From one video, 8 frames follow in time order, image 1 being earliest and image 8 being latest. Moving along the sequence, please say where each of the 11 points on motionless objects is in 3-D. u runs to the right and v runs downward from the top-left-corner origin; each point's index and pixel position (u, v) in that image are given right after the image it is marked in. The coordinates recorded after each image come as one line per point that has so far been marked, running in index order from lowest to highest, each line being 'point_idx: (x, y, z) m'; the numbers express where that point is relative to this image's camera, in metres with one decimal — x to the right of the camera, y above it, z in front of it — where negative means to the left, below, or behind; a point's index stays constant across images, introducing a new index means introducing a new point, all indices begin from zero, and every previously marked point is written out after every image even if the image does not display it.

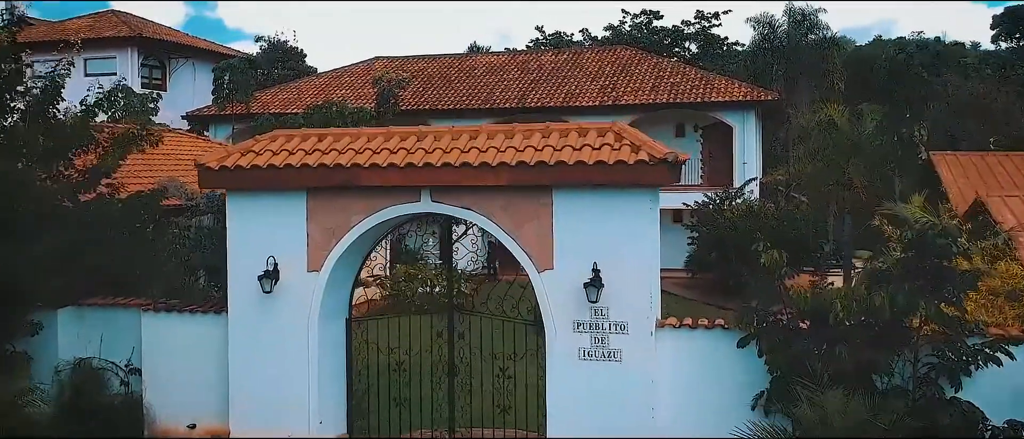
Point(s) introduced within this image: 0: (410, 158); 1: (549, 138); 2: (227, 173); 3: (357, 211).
0: (-0.9, +0.6, +9.1) m
1: (+0.3, +0.7, +9.1) m
2: (-2.7, +0.4, +9.5) m
3: (-1.5, +0.1, +9.4) m
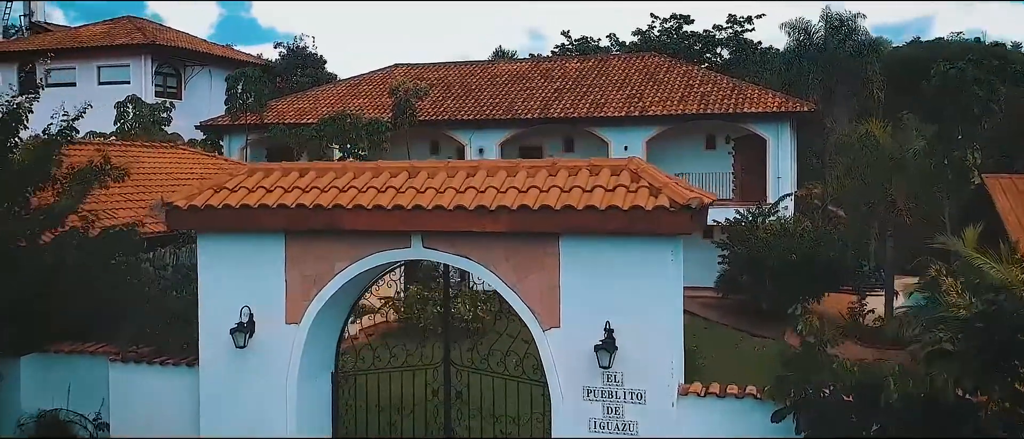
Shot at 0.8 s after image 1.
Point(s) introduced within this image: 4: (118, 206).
0: (-0.9, +0.2, +8.1) m
1: (+0.3, +0.3, +8.0) m
2: (-2.7, +0.1, +8.4) m
3: (-1.4, -0.3, +8.3) m
4: (-5.4, +0.1, +13.6) m
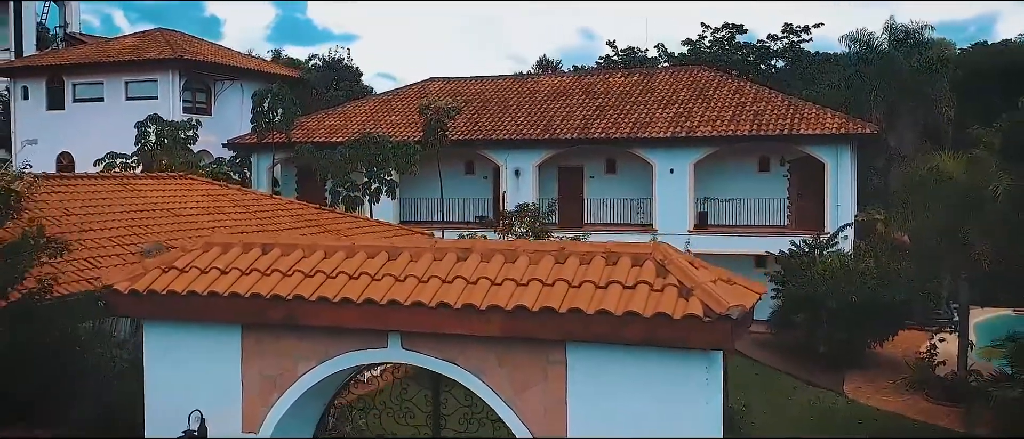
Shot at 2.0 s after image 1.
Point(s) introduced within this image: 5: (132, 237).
0: (-0.9, -0.5, +6.6) m
1: (+0.3, -0.3, +6.5) m
2: (-2.7, -0.6, +7.1) m
3: (-1.4, -0.9, +6.9) m
4: (-5.1, -0.5, +12.3) m
5: (-5.2, -0.2, +13.7) m
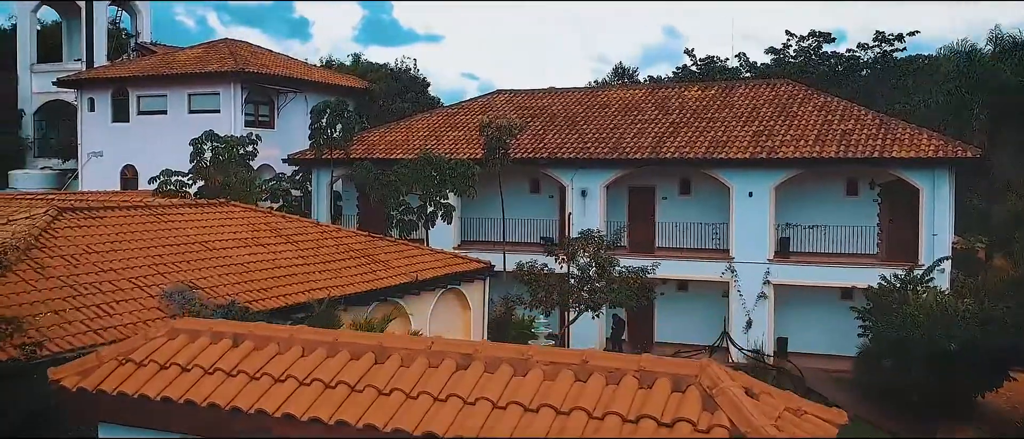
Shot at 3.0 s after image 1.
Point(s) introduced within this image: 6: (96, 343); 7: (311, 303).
0: (-0.9, -1.0, +5.3) m
1: (+0.4, -0.9, +5.1) m
2: (-2.6, -1.1, +6.0) m
3: (-1.4, -1.5, +5.7) m
4: (-4.6, -1.0, +11.4) m
5: (-4.6, -0.7, +12.8) m
6: (-4.4, -1.3, +10.6) m
7: (-2.8, -1.1, +13.7) m
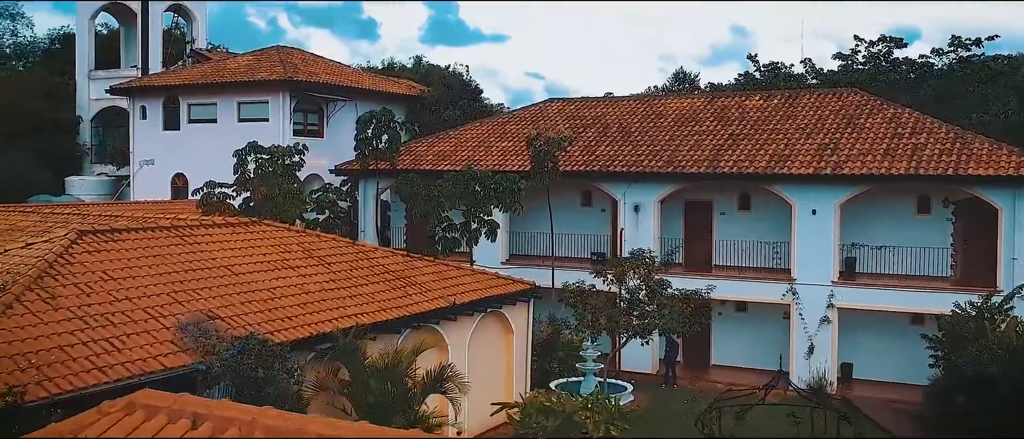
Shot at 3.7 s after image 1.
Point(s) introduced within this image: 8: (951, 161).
0: (-0.9, -1.4, +4.5) m
1: (+0.3, -1.2, +4.2) m
2: (-2.6, -1.4, +5.2) m
3: (-1.4, -1.8, +4.9) m
4: (-4.2, -1.3, +10.8) m
5: (-4.2, -1.0, +12.2) m
6: (-4.1, -1.6, +10.0) m
7: (-2.3, -1.5, +13.0) m
8: (+8.5, +1.1, +19.1) m
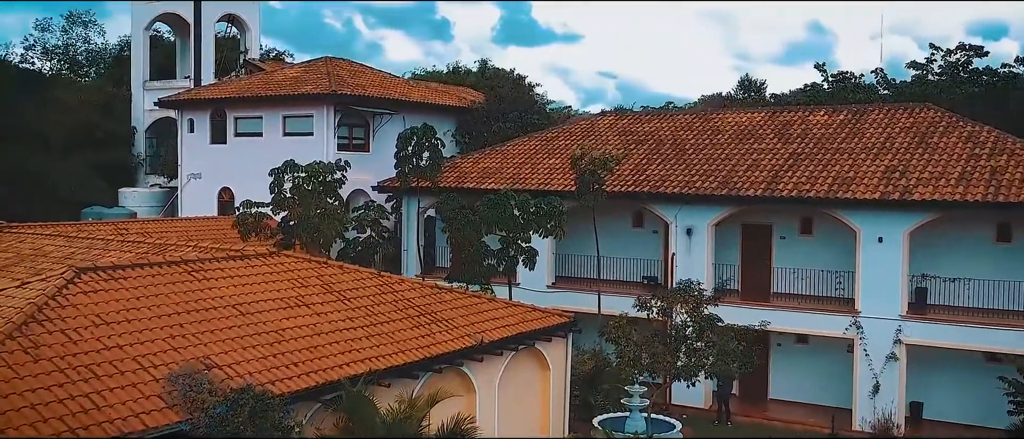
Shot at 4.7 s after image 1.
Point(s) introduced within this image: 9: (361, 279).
0: (-1.3, -1.8, +3.5) m
1: (-0.1, -1.7, +3.1) m
2: (-2.9, -1.9, +4.4) m
3: (-1.7, -2.3, +3.9) m
4: (-4.1, -1.8, +10.0) m
5: (-3.9, -1.5, +11.4) m
6: (-4.1, -2.1, +9.2) m
7: (-2.0, -1.9, +12.1) m
8: (+9.1, +0.6, +17.4) m
9: (-2.4, -0.9, +15.7) m
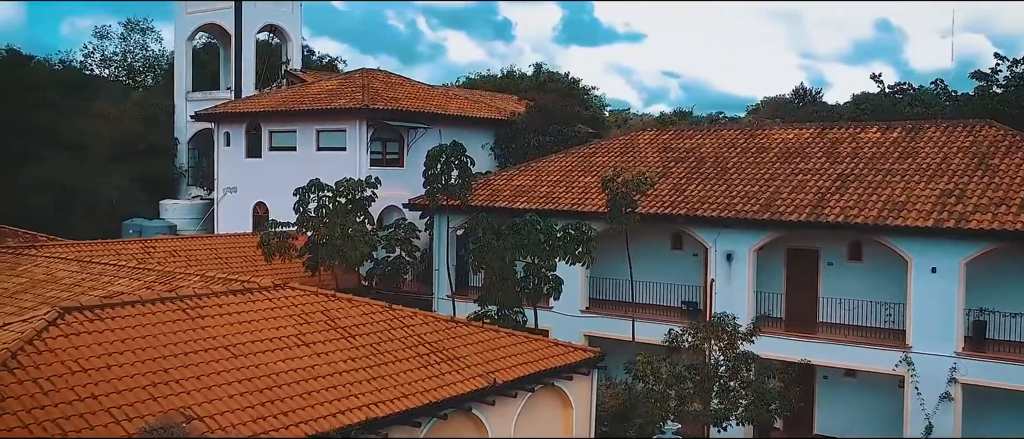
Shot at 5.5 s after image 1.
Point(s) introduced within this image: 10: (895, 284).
0: (-1.8, -2.3, +2.7) m
1: (-0.6, -2.2, +2.2) m
2: (-3.3, -2.4, +3.6) m
3: (-2.2, -2.8, +3.1) m
4: (-4.2, -2.3, +9.4) m
5: (-3.9, -2.0, +10.7) m
6: (-4.2, -2.6, +8.5) m
7: (-2.0, -2.4, +11.3) m
8: (+9.5, +0.1, +15.9) m
9: (-2.1, -1.4, +14.9) m
10: (+7.4, -1.2, +19.1) m
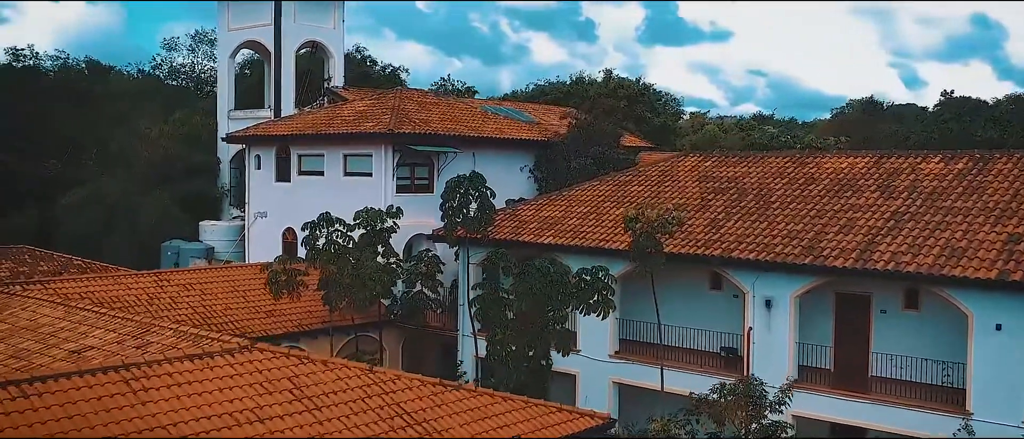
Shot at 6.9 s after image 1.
0: (-2.9, -3.0, +1.3) m
1: (-1.8, -2.9, +0.7) m
2: (-4.4, -3.1, +2.4) m
3: (-3.3, -3.5, +1.8) m
4: (-4.8, -3.0, +8.2) m
5: (-4.4, -2.7, +9.5) m
6: (-4.9, -3.3, +7.3) m
7: (-2.4, -3.2, +9.9) m
8: (+9.4, -0.7, +13.6) m
9: (-2.2, -2.1, +13.5) m
10: (+7.6, -2.0, +16.9) m
